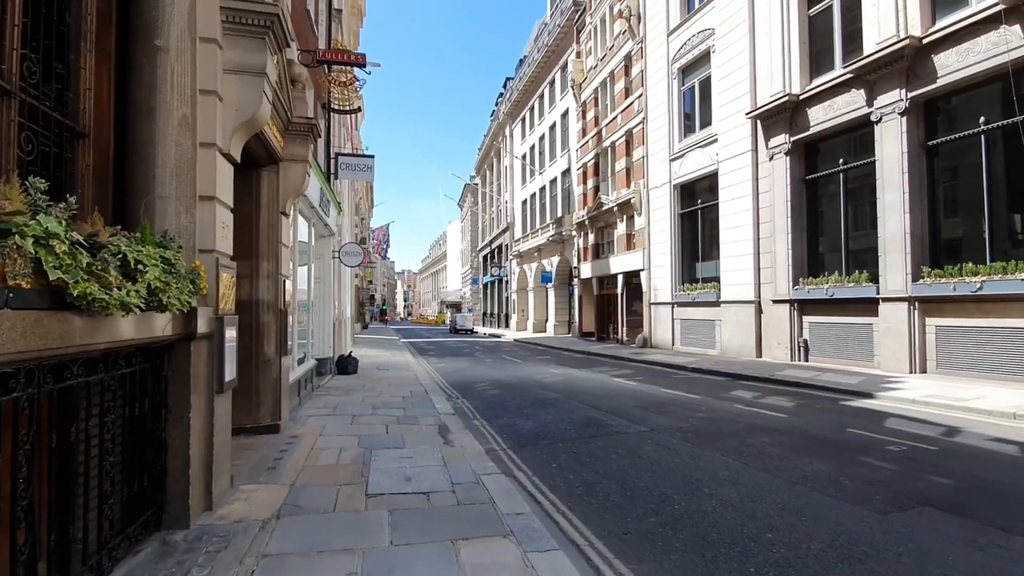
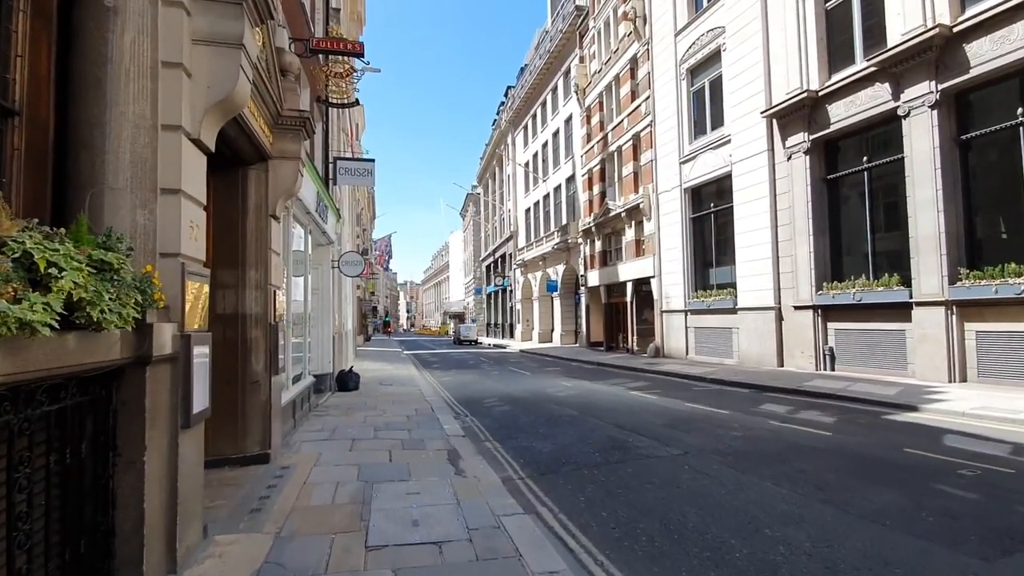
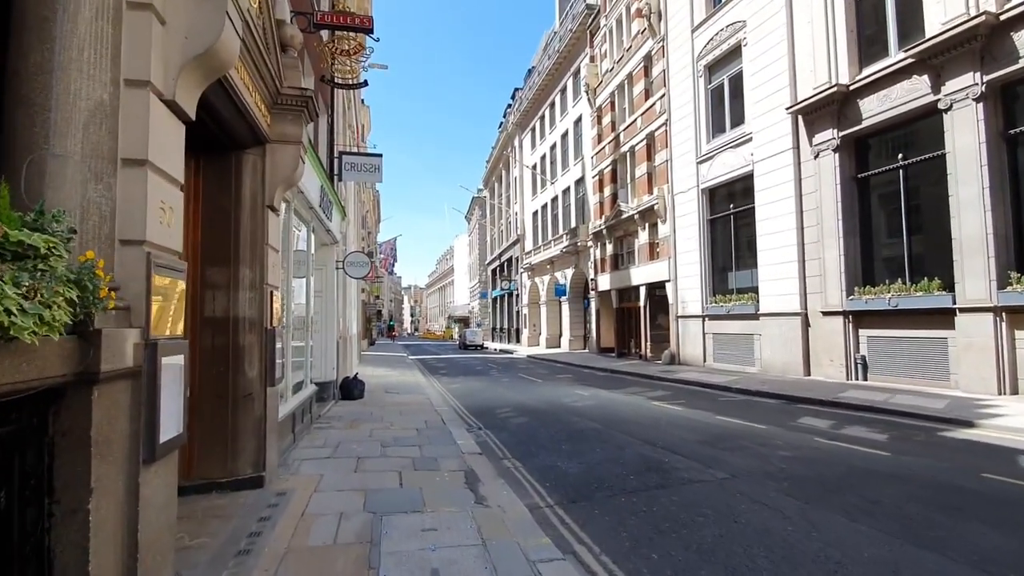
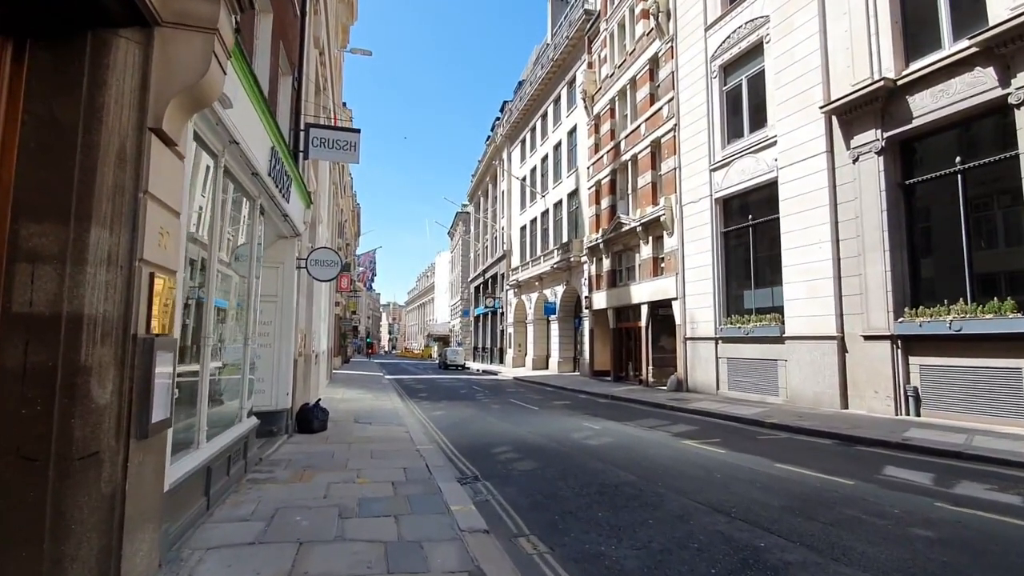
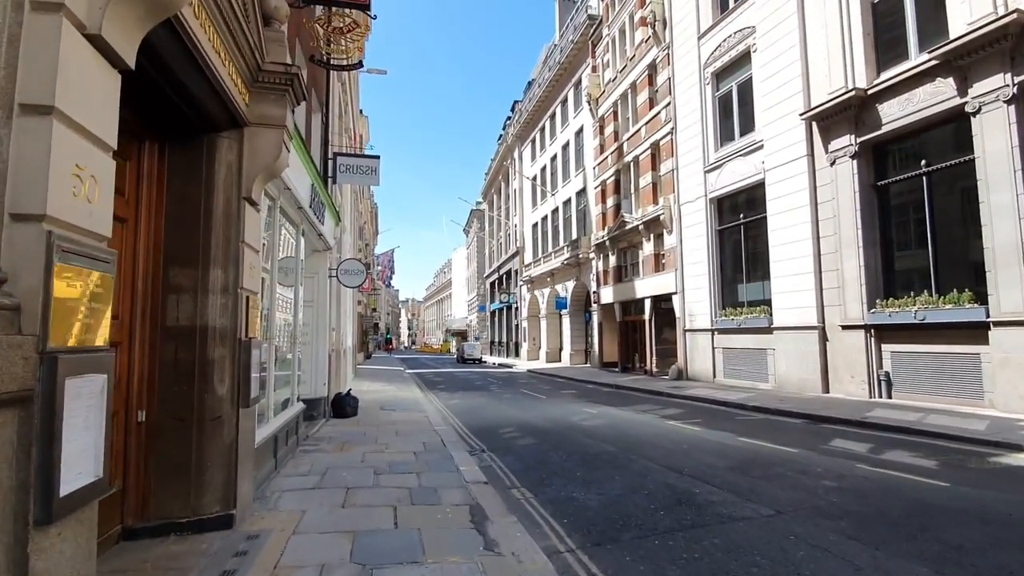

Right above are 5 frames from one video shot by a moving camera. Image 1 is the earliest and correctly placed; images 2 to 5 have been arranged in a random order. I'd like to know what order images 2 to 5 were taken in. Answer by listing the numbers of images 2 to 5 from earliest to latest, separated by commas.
2, 3, 5, 4
